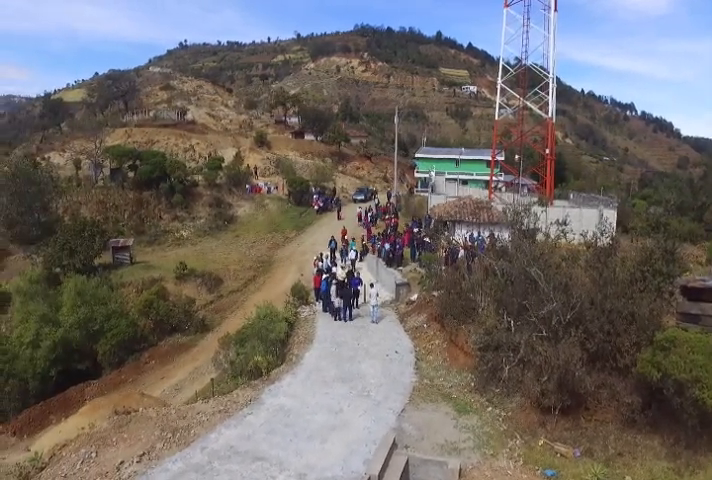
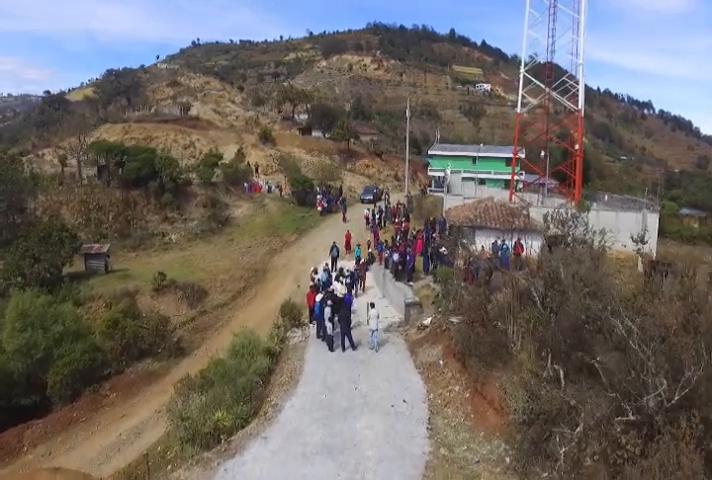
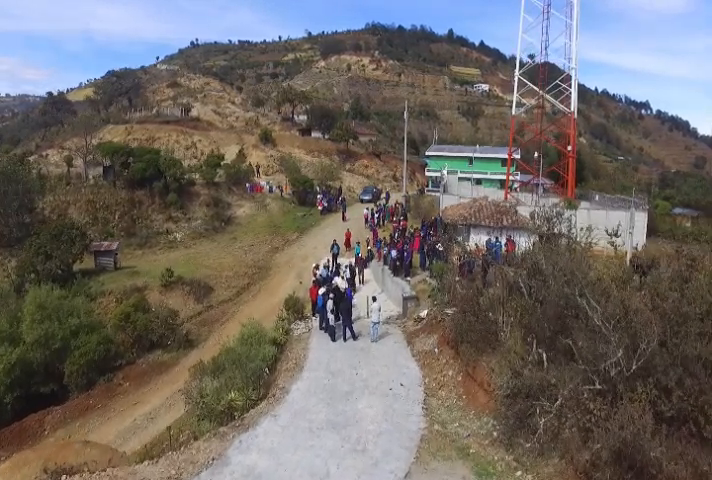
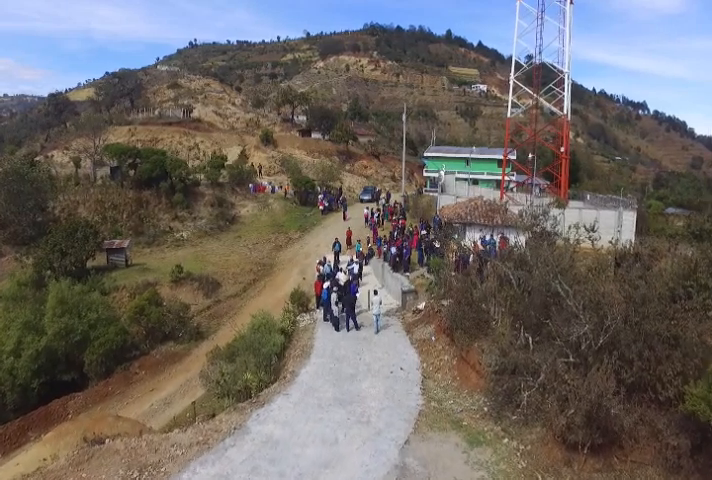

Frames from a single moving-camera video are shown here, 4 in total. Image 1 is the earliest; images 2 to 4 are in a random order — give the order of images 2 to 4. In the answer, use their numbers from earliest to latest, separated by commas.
4, 3, 2
